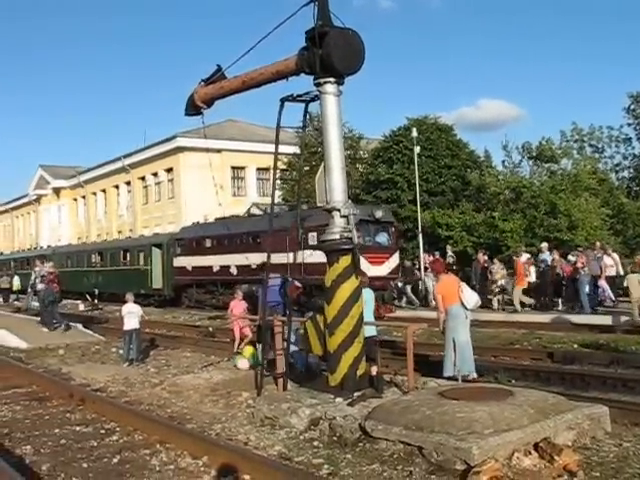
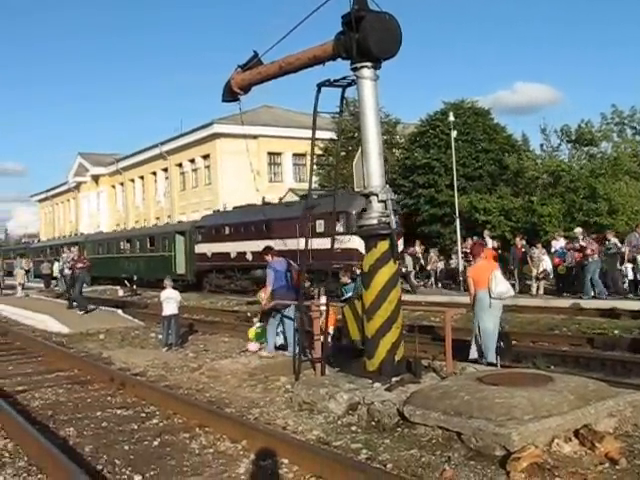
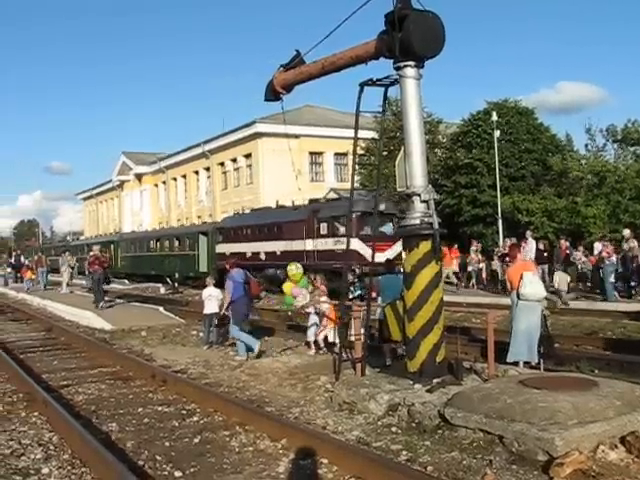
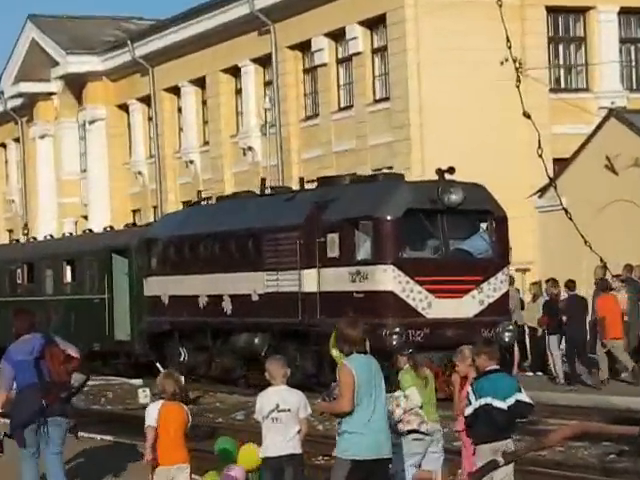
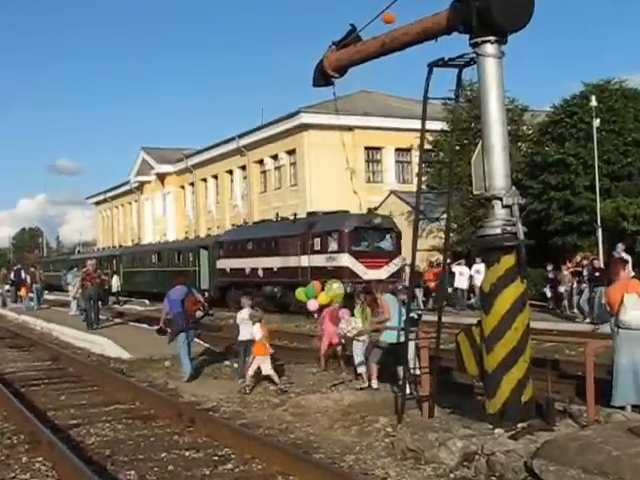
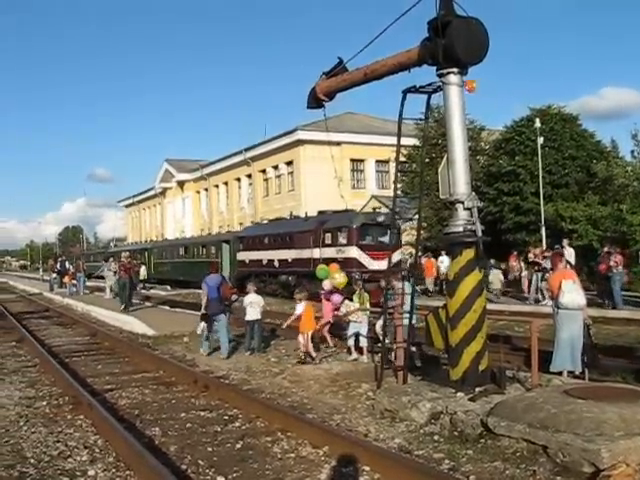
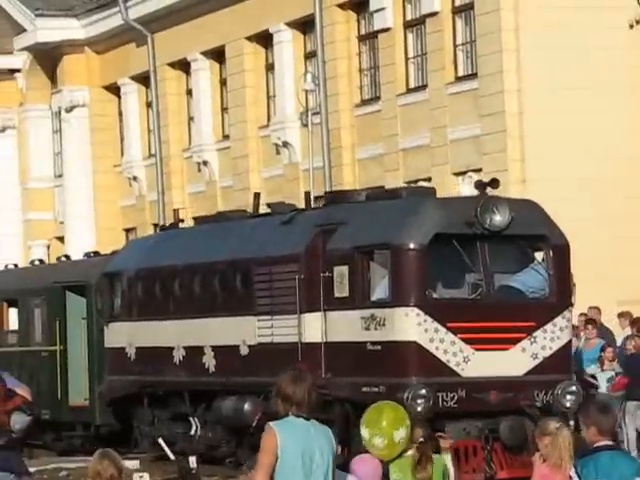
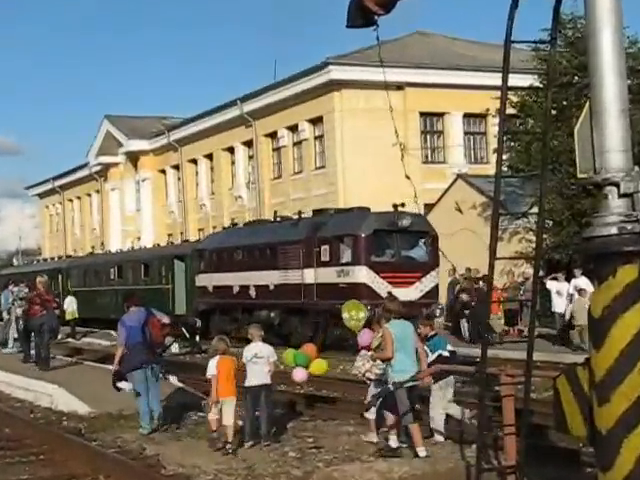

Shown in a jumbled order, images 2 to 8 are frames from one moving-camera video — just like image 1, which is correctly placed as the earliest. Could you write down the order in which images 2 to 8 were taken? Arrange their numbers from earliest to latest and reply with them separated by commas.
2, 3, 6, 5, 8, 4, 7
